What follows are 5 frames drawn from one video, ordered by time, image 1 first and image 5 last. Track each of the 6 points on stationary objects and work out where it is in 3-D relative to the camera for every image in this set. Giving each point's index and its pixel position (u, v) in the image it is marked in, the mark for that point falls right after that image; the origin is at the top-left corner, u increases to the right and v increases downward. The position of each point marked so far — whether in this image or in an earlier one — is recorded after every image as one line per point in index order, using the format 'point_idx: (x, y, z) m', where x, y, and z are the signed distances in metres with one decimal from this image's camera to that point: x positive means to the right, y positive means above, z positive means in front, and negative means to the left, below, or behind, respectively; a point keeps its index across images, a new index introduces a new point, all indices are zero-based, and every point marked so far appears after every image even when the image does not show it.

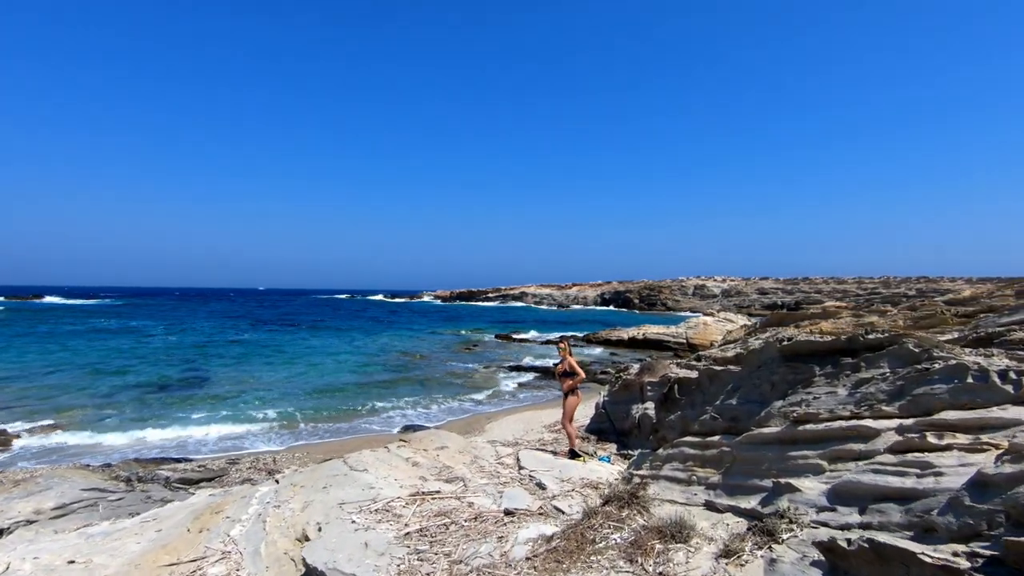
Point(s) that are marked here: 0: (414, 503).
0: (-0.9, -2.0, +4.9) m
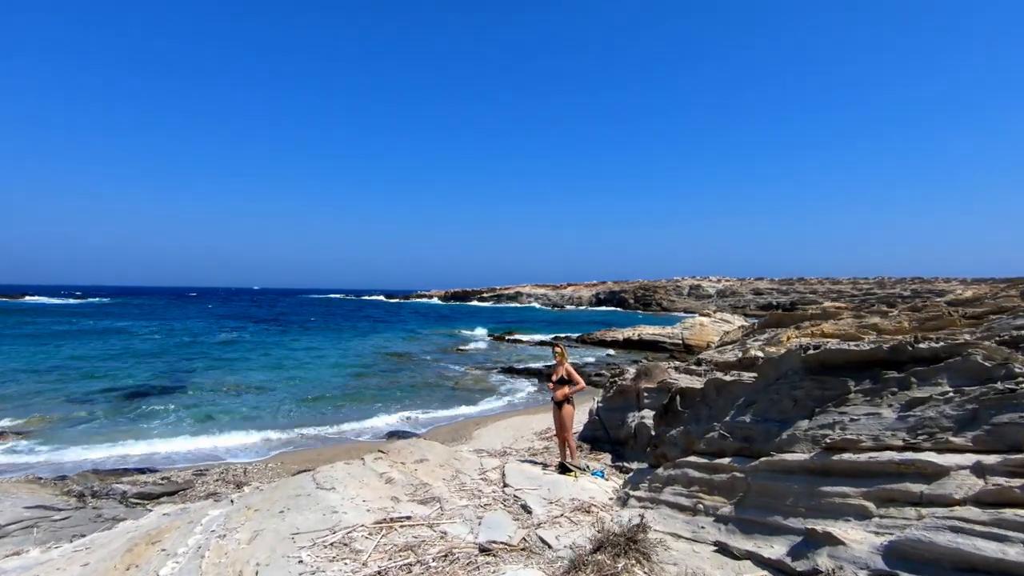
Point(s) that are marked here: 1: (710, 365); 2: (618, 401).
0: (-1.1, -2.0, +4.3) m
1: (+3.3, -1.3, +8.8) m
2: (+1.8, -2.0, +9.1) m
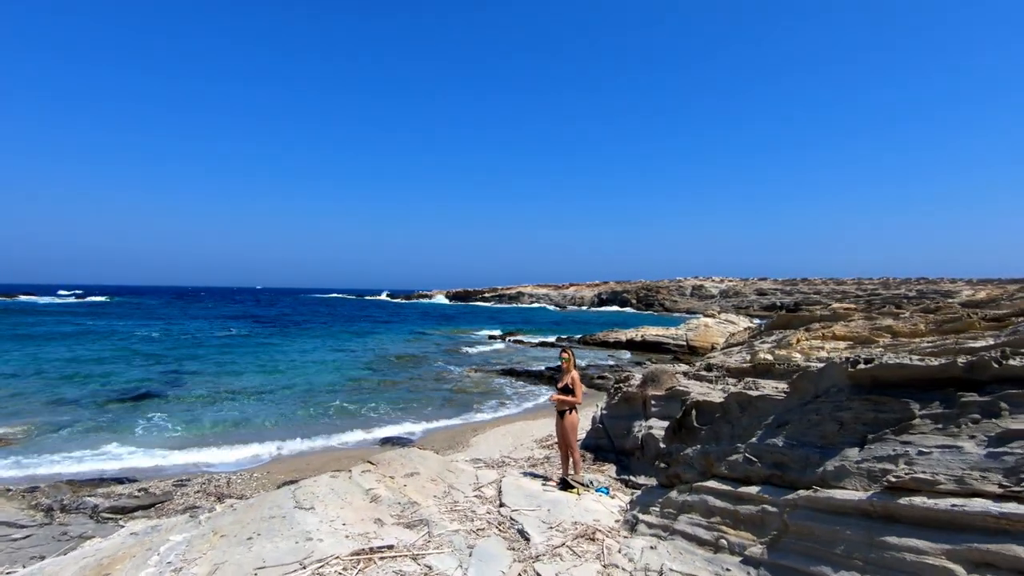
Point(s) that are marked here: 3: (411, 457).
0: (-1.1, -2.0, +3.8) m
1: (+3.3, -1.3, +8.3) m
2: (+1.8, -2.0, +8.6) m
3: (-1.4, -2.4, +7.5) m
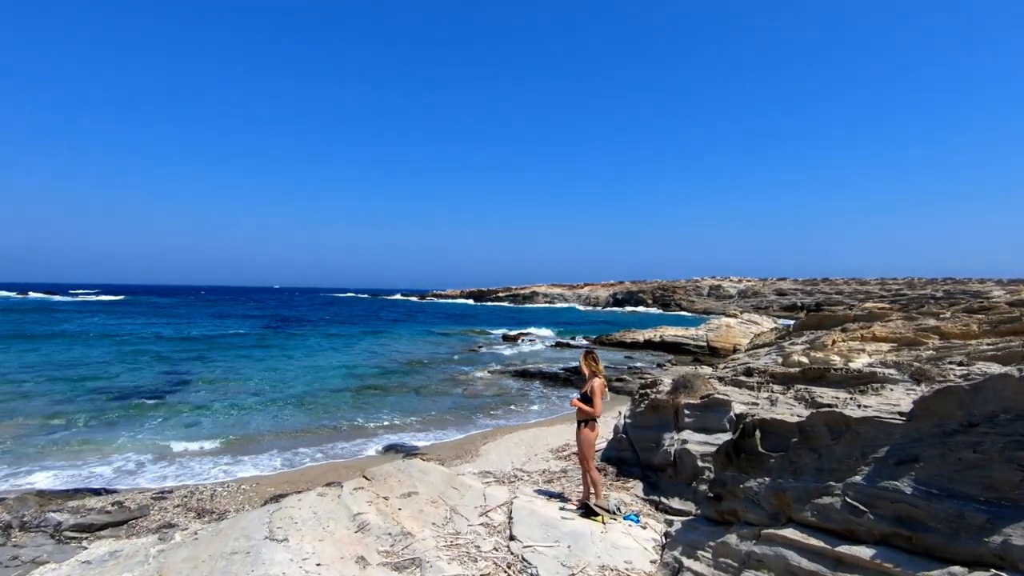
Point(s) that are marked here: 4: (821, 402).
0: (-1.1, -1.9, +2.9) m
1: (+3.5, -1.2, +7.2) m
2: (+2.0, -1.9, +7.6) m
3: (-1.3, -2.3, +6.6) m
4: (+3.3, -1.2, +5.6) m
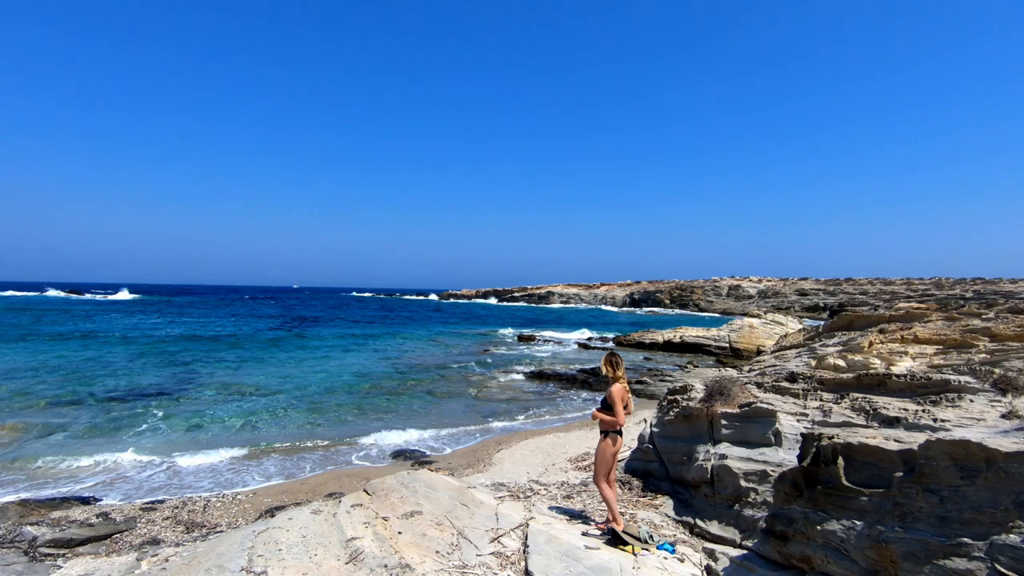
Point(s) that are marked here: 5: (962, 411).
0: (-1.0, -1.8, +2.2) m
1: (+3.7, -1.2, +6.5) m
2: (+2.2, -1.8, +6.8) m
3: (-1.1, -2.3, +6.0) m
4: (+3.5, -1.2, +4.8) m
5: (+4.0, -1.1, +4.6) m
